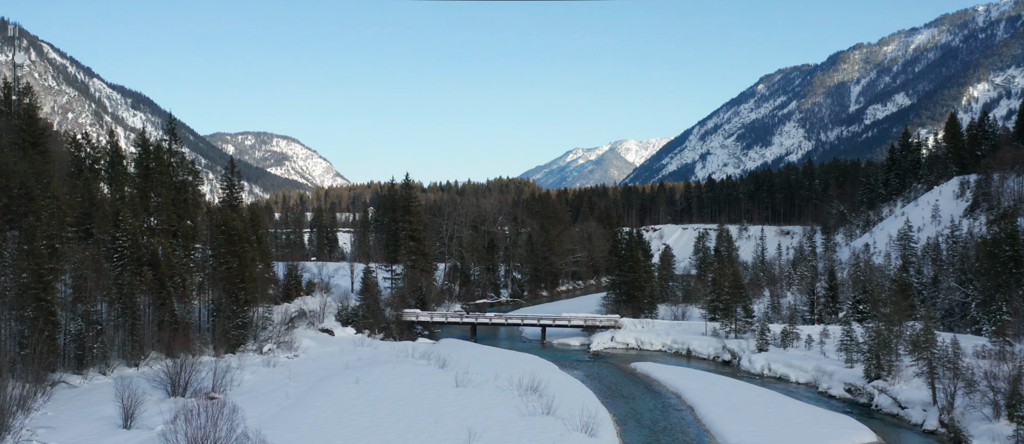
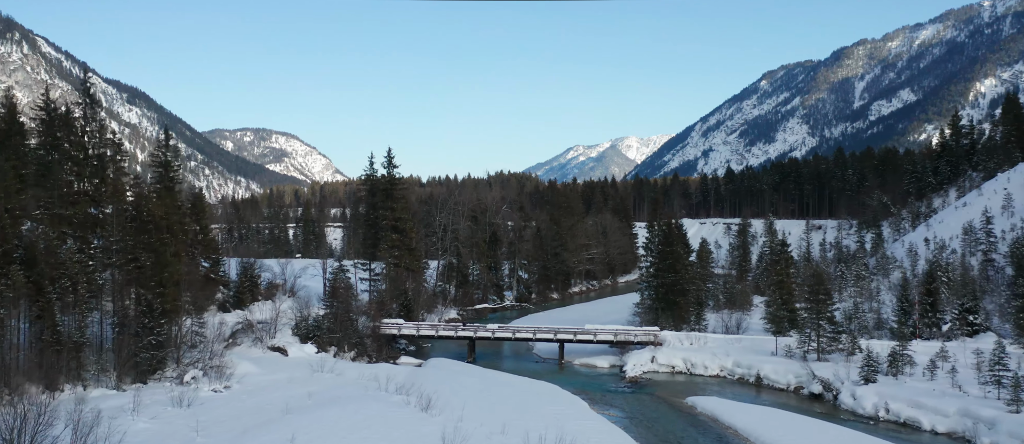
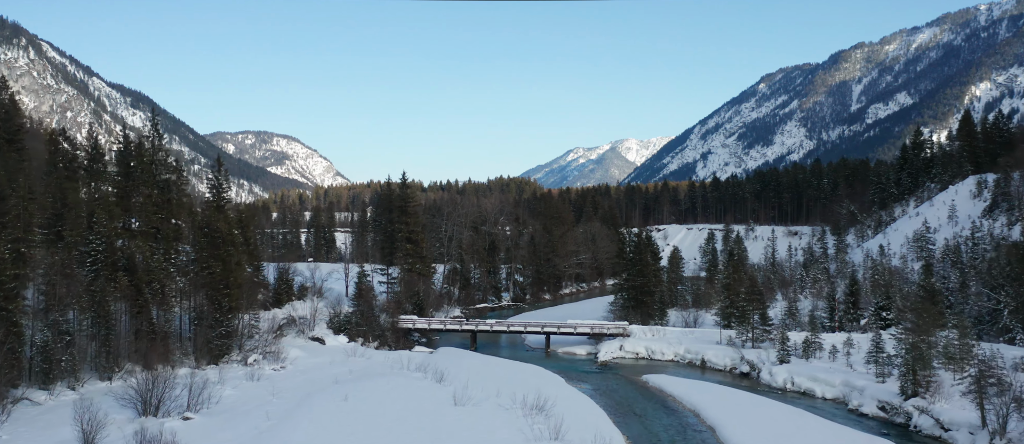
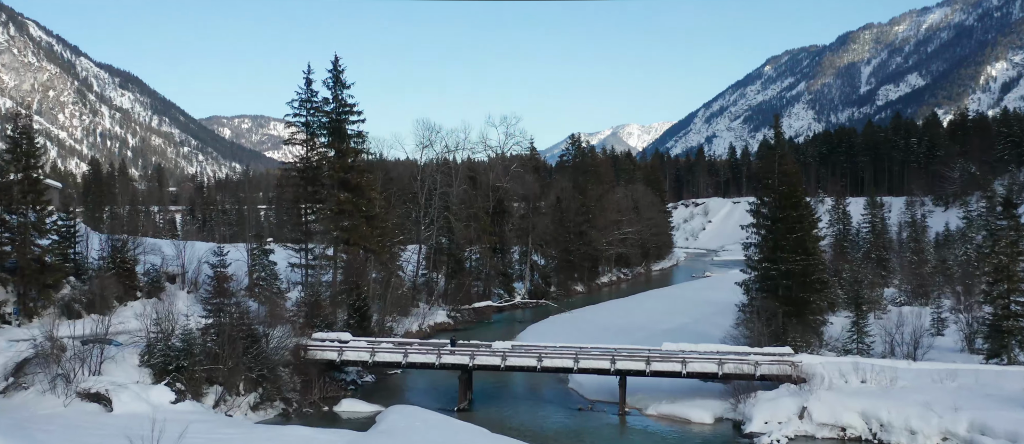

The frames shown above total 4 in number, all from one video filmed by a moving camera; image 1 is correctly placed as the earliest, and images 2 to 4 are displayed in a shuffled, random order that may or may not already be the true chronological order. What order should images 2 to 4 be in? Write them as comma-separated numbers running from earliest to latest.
3, 2, 4
